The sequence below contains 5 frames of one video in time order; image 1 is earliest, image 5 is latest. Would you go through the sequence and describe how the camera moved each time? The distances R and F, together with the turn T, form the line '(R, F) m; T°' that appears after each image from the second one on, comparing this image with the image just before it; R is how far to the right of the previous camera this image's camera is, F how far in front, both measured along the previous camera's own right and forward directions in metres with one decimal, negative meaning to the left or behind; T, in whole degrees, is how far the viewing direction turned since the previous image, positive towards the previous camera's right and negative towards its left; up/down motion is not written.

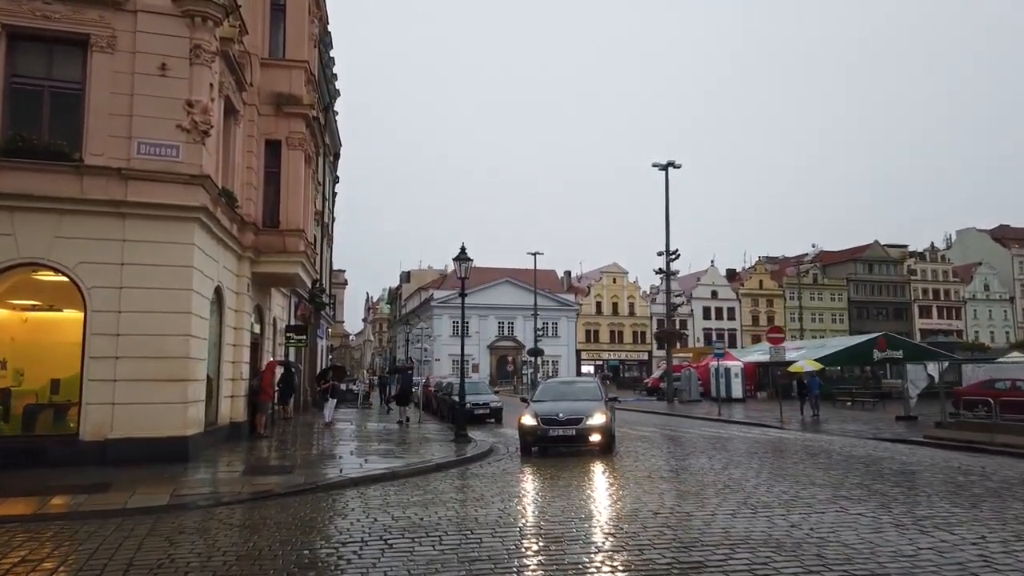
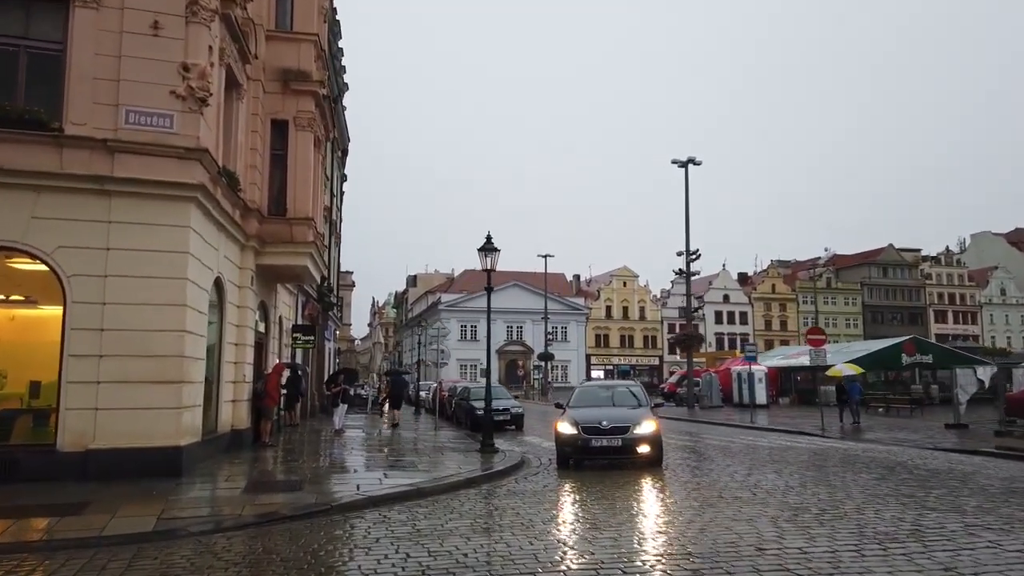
(-0.6, +1.8) m; 0°
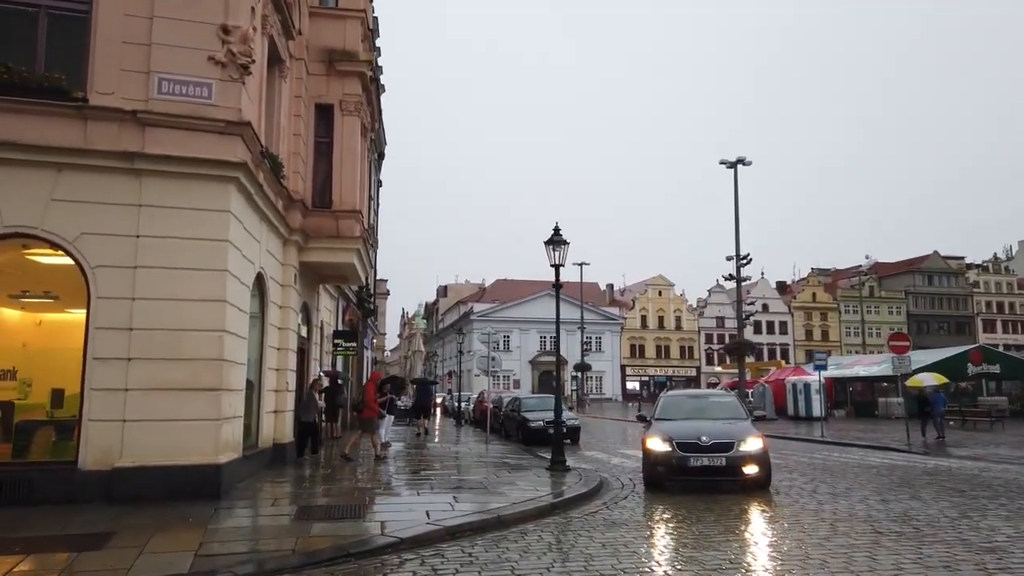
(-0.9, +1.8) m; -2°
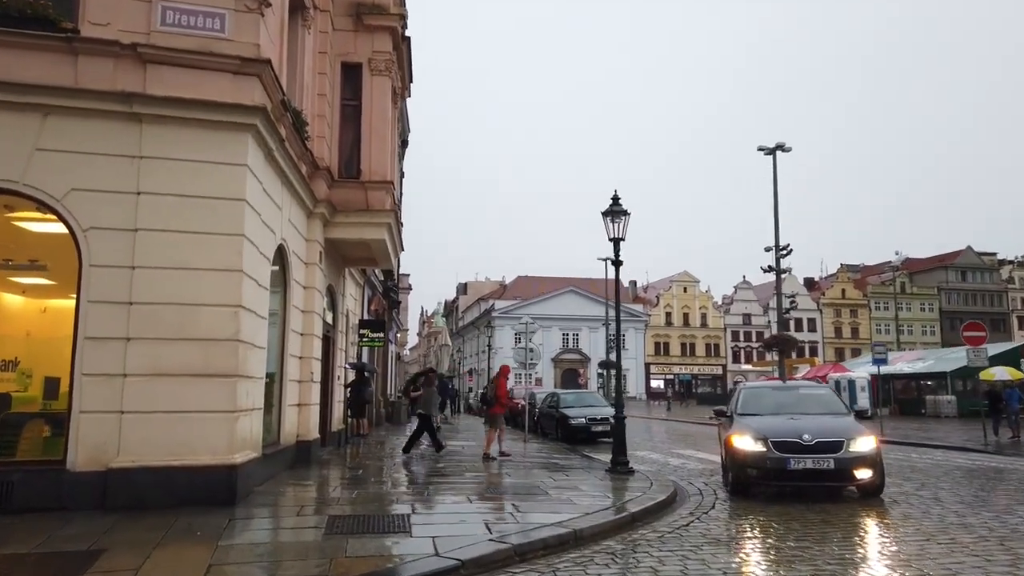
(-0.6, +1.8) m; -1°
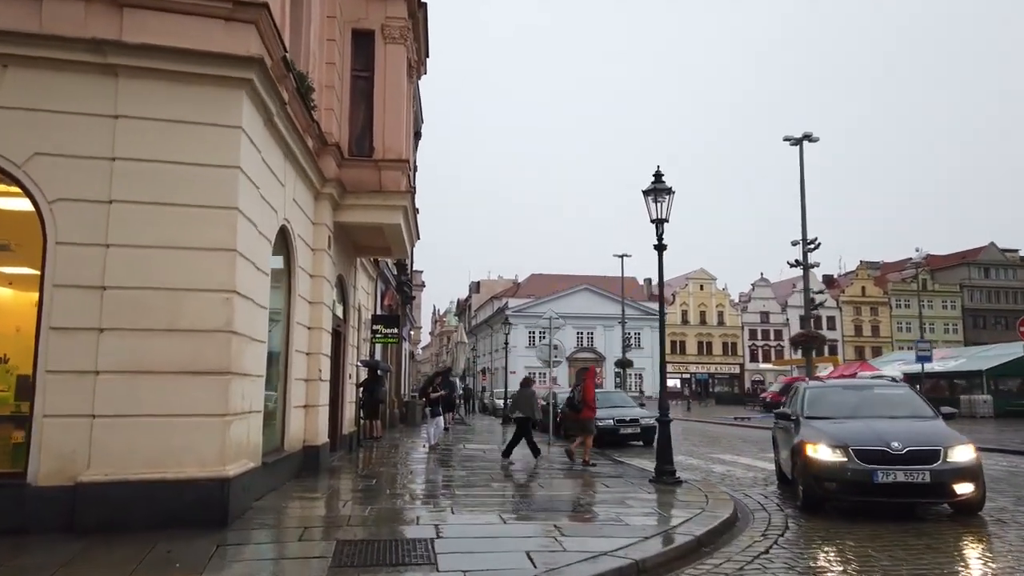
(-0.3, +1.4) m; -1°
